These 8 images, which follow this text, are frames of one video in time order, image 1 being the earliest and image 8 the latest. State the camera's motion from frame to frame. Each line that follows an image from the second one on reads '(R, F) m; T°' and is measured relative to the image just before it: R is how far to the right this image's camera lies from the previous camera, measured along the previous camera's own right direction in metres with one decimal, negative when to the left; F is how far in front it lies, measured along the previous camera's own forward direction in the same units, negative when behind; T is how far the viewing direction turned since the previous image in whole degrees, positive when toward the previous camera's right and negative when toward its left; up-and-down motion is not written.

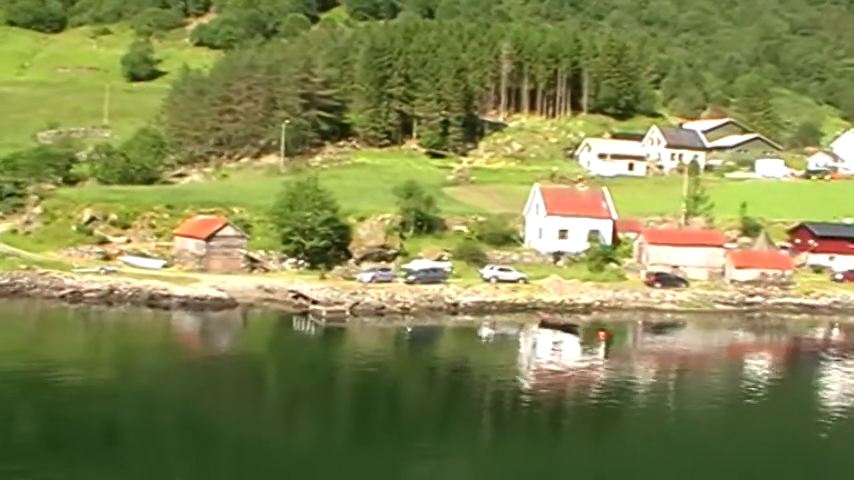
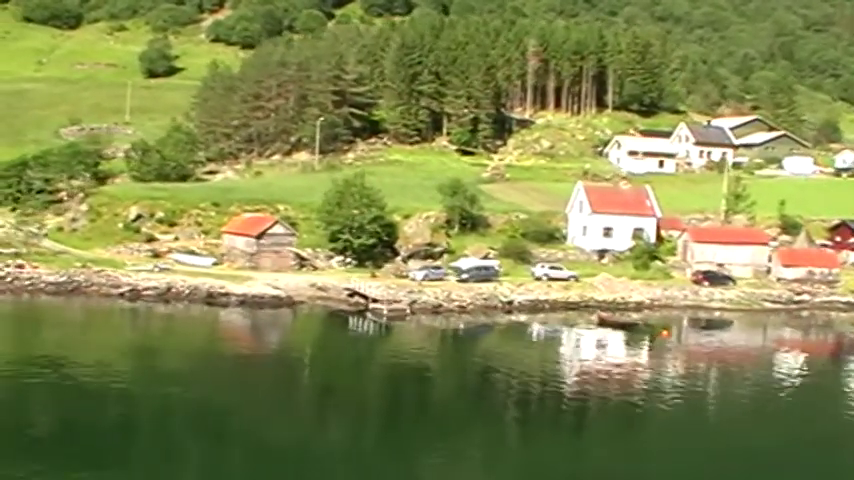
(-1.9, -0.1) m; 0°
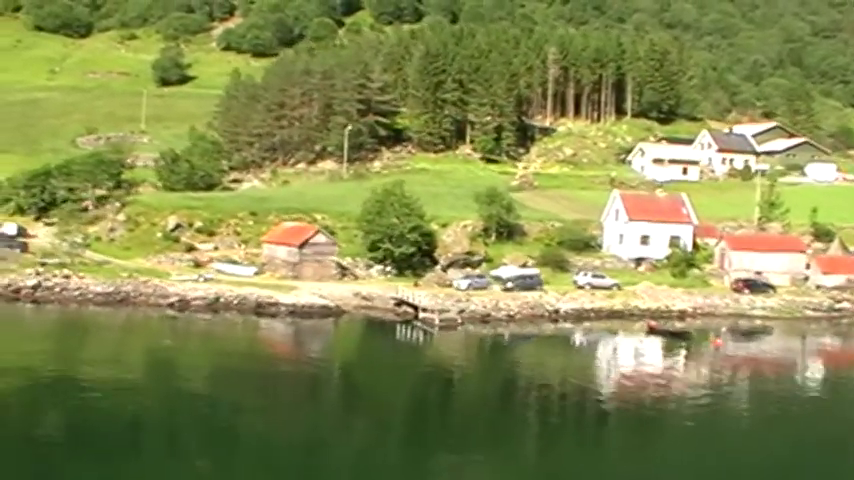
(-1.7, -0.1) m; 0°
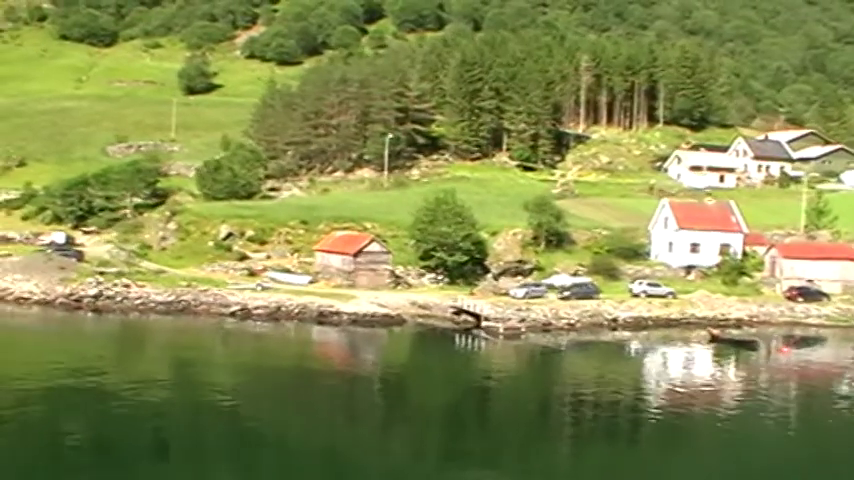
(-1.7, -0.1) m; -1°
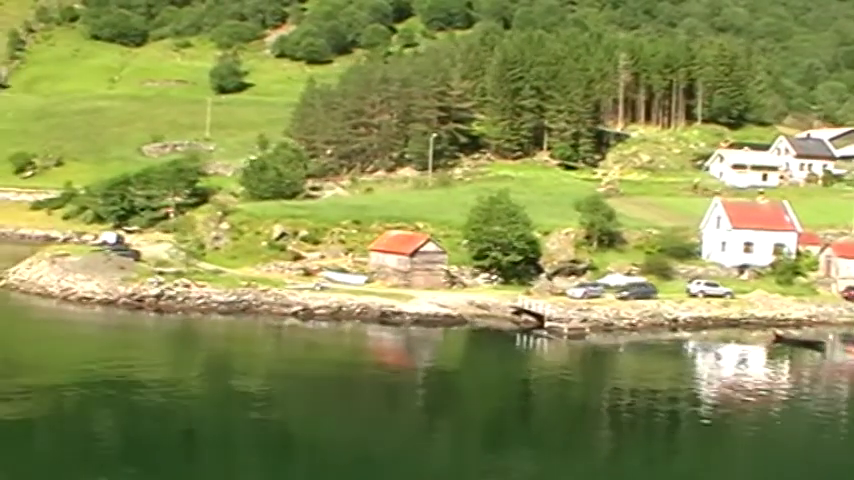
(-1.4, 0.0) m; -1°
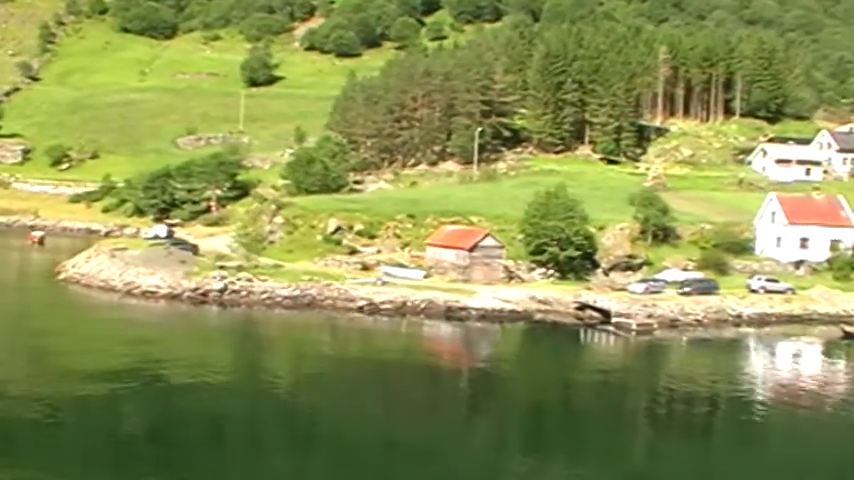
(-1.7, 0.0) m; -1°
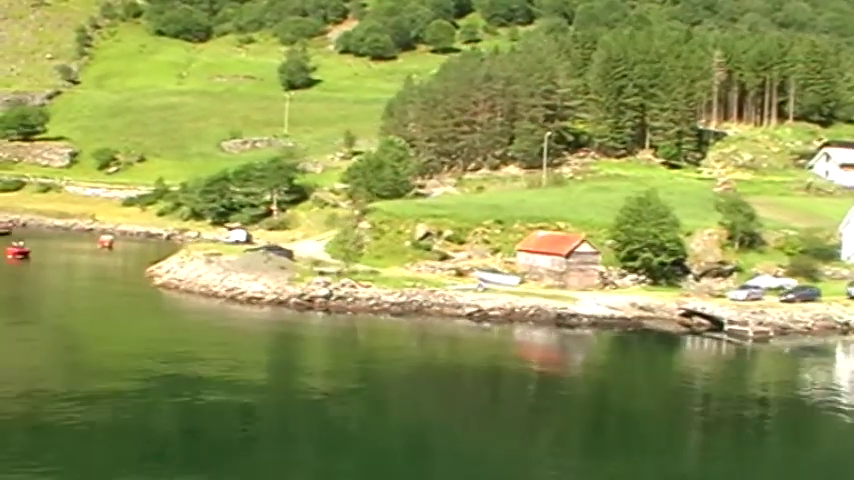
(-3.4, 0.0) m; -1°
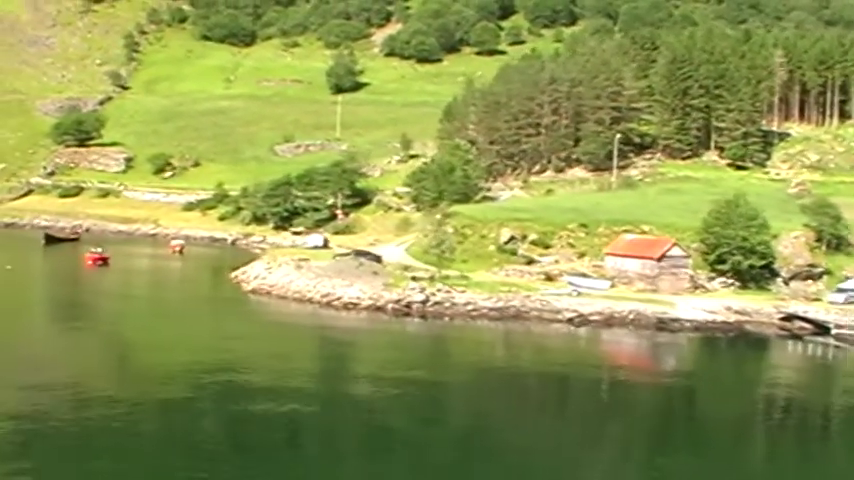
(-2.4, +0.1) m; -2°
